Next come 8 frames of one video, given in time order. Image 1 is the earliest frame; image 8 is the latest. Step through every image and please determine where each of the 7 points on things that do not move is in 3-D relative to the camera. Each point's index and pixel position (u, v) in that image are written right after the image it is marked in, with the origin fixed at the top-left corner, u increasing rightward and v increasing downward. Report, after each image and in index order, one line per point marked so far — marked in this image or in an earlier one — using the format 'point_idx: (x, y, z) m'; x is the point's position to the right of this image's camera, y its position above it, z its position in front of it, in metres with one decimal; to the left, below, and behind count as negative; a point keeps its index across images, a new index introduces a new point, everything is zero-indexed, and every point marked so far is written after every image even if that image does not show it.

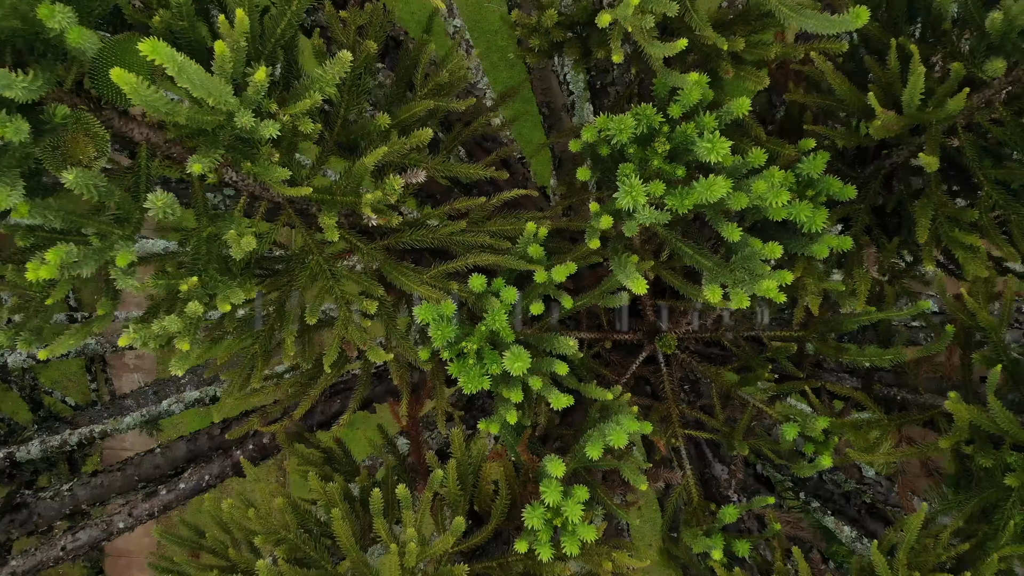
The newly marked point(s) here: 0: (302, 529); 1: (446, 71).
0: (-0.7, -0.8, +2.4) m
1: (-0.2, +0.7, +2.3) m
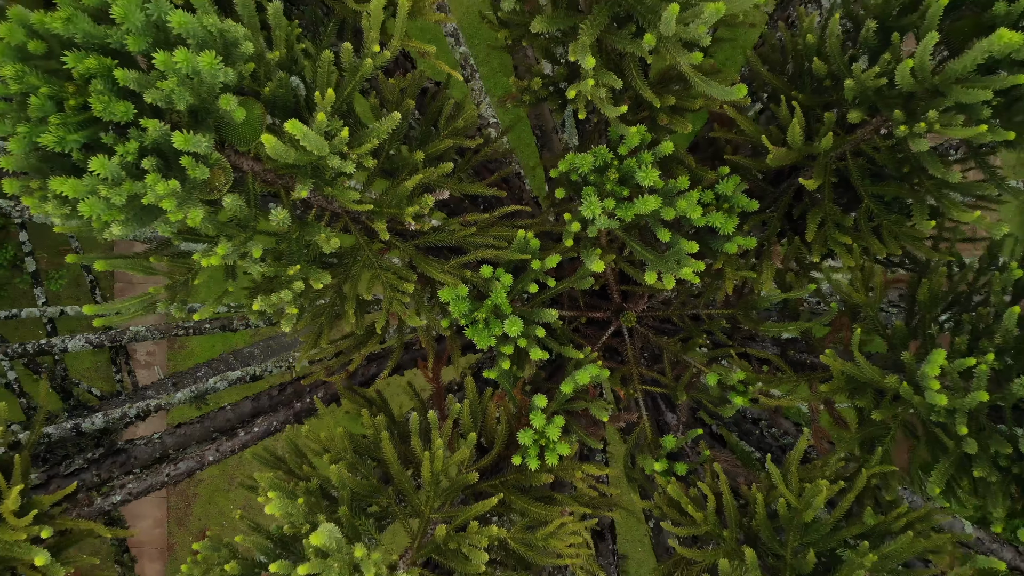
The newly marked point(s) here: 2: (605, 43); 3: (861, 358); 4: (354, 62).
0: (-0.7, -0.7, +3.2) m
1: (-0.2, +0.8, +3.1) m
2: (+0.4, +1.0, +2.9) m
3: (+1.5, -0.3, +3.1) m
4: (-0.6, +0.9, +2.7) m
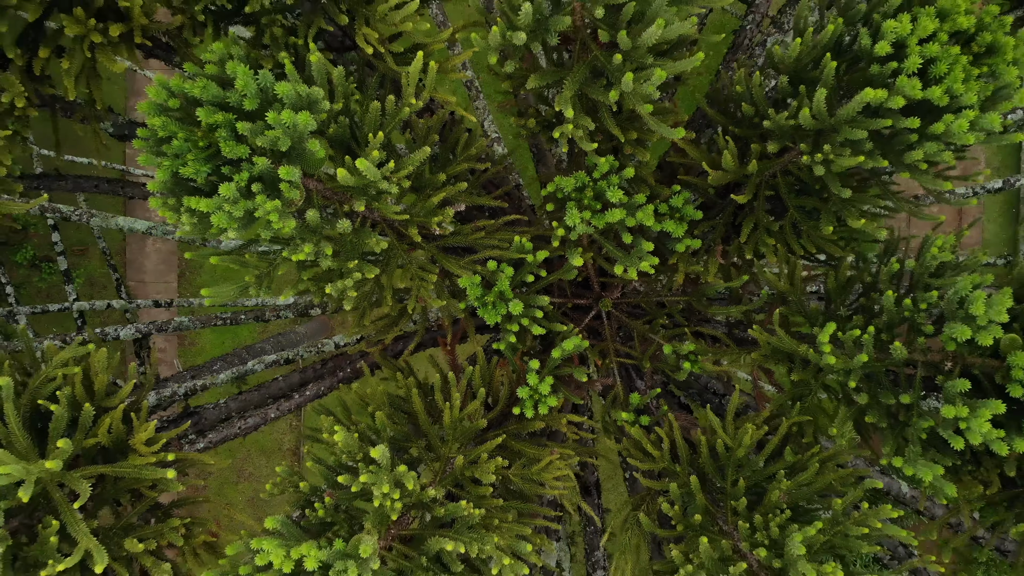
0: (-0.7, -0.7, +4.1) m
1: (-0.2, +0.8, +4.0) m
2: (+0.4, +1.0, +3.8) m
3: (+1.5, -0.2, +4.0) m
4: (-0.6, +0.9, +3.6) m
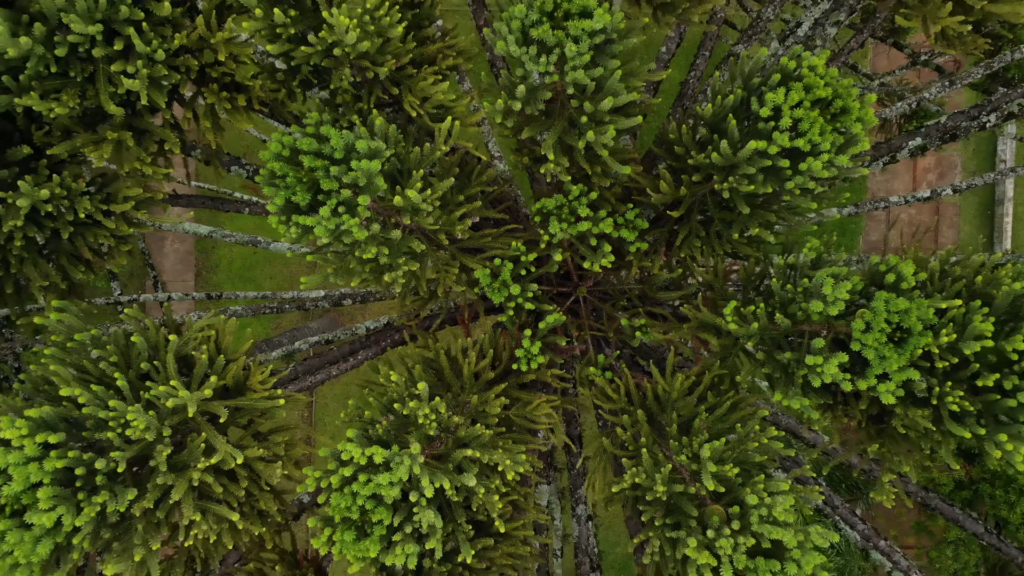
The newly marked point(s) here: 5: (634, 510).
0: (-0.7, -0.6, +5.7) m
1: (-0.2, +0.9, +5.6) m
2: (+0.4, +1.1, +5.4) m
3: (+1.5, -0.2, +5.5) m
4: (-0.6, +1.0, +5.2) m
5: (+1.0, -1.7, +5.6) m
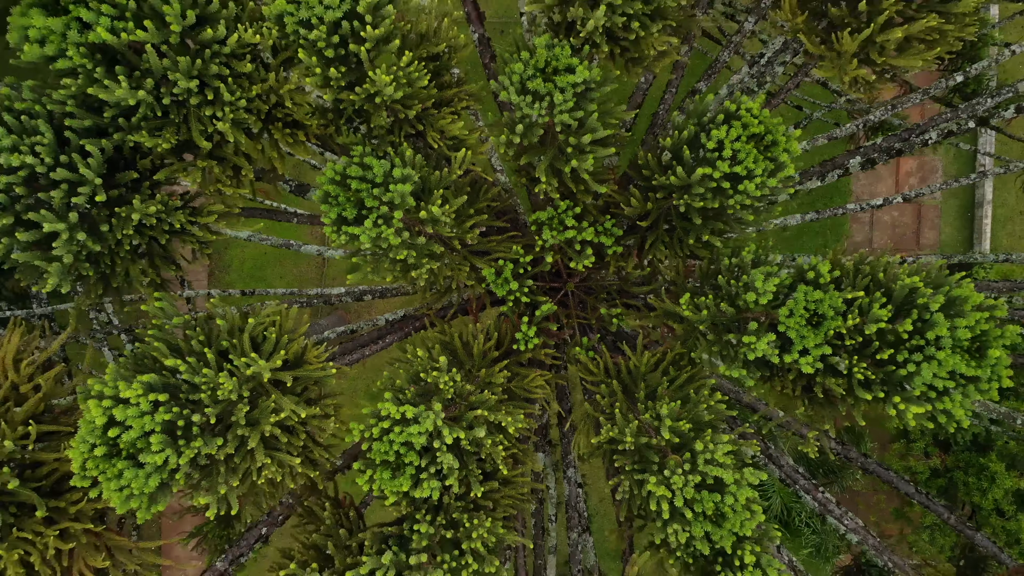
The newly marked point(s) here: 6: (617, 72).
0: (-0.7, -0.6, +7.1) m
1: (-0.2, +0.9, +7.0) m
2: (+0.4, +1.2, +6.7) m
3: (+1.5, -0.1, +6.9) m
4: (-0.6, +1.0, +6.6) m
5: (+1.0, -1.7, +7.0) m
6: (+1.0, +2.0, +6.5) m
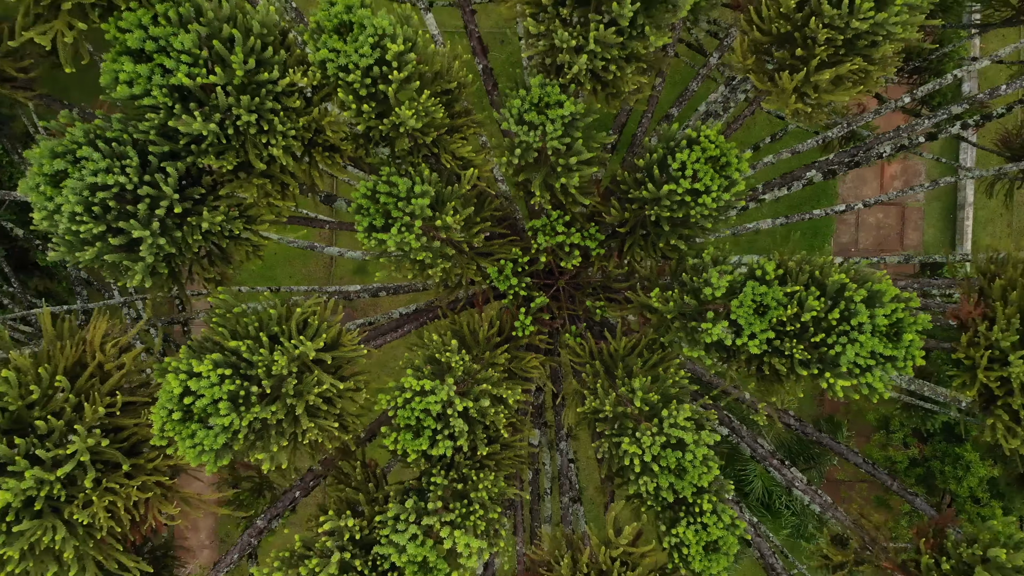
0: (-0.7, -0.5, +8.4) m
1: (-0.2, +1.0, +8.3) m
2: (+0.4, +1.2, +8.1) m
3: (+1.5, -0.1, +8.2) m
4: (-0.6, +1.1, +7.9) m
5: (+1.0, -1.6, +8.3) m
6: (+1.0, +2.0, +7.9) m
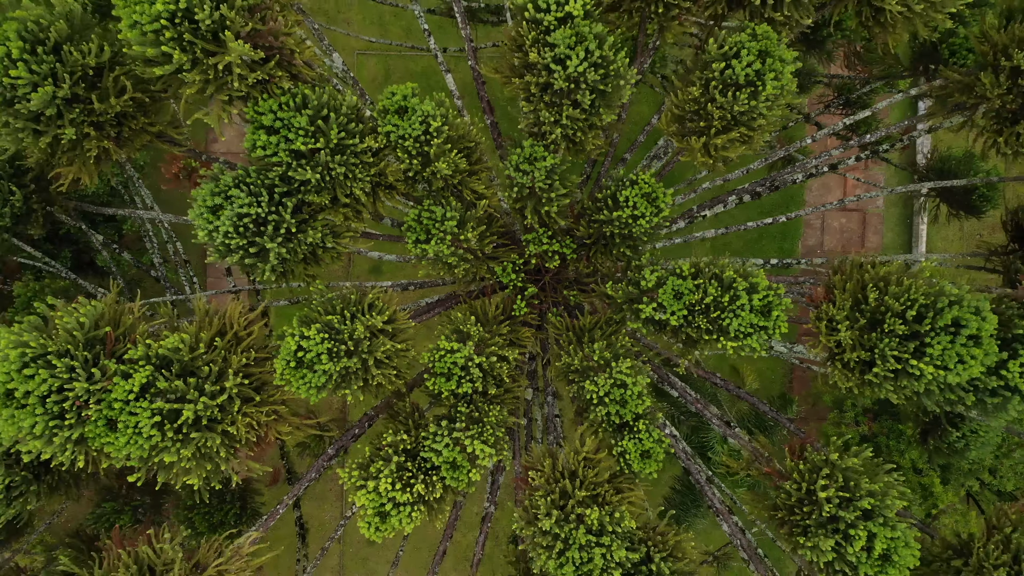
0: (-0.7, -0.4, +12.2) m
1: (-0.2, +1.1, +12.1) m
2: (+0.4, +1.3, +11.9) m
3: (+1.5, 0.0, +12.0) m
4: (-0.6, +1.2, +11.7) m
5: (+1.0, -1.5, +12.1) m
6: (+1.0, +2.1, +11.7) m
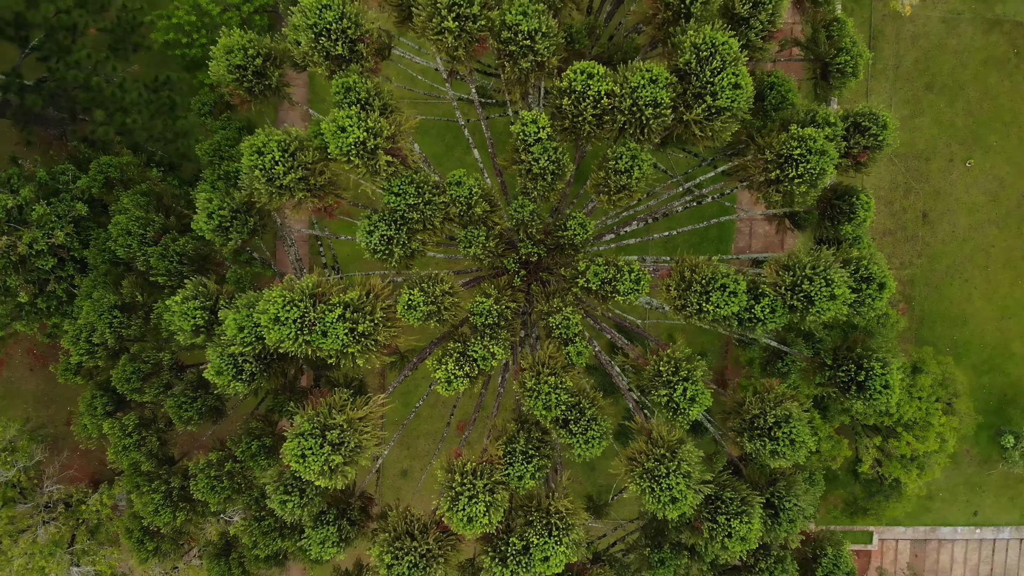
0: (-0.7, +0.2, +24.2) m
1: (-0.2, +1.7, +24.1) m
2: (+0.4, +1.9, +23.8) m
3: (+1.5, +0.6, +24.0) m
4: (-0.6, +1.8, +23.7) m
5: (+1.0, -0.9, +24.1) m
6: (+1.0, +2.7, +23.6) m
